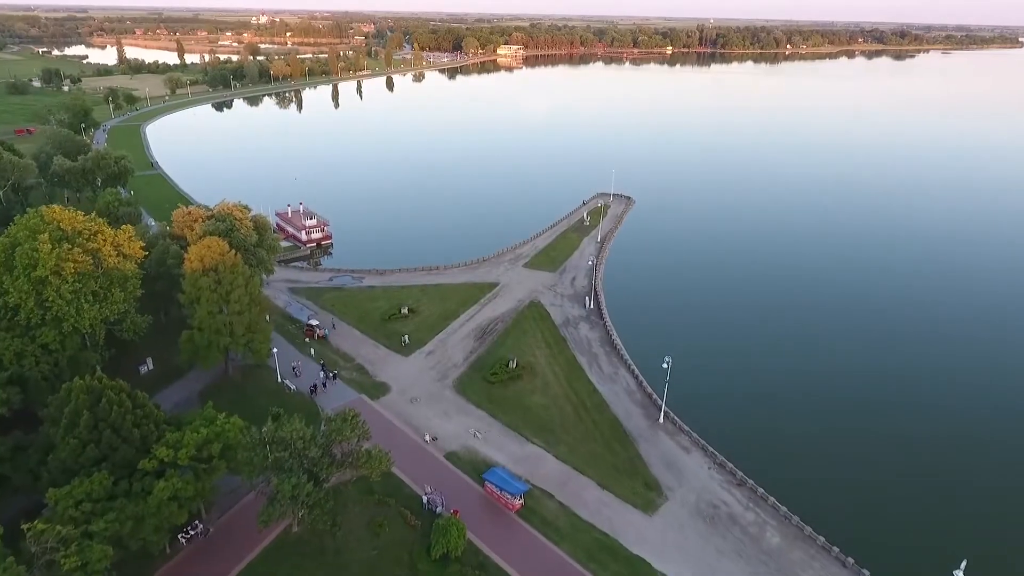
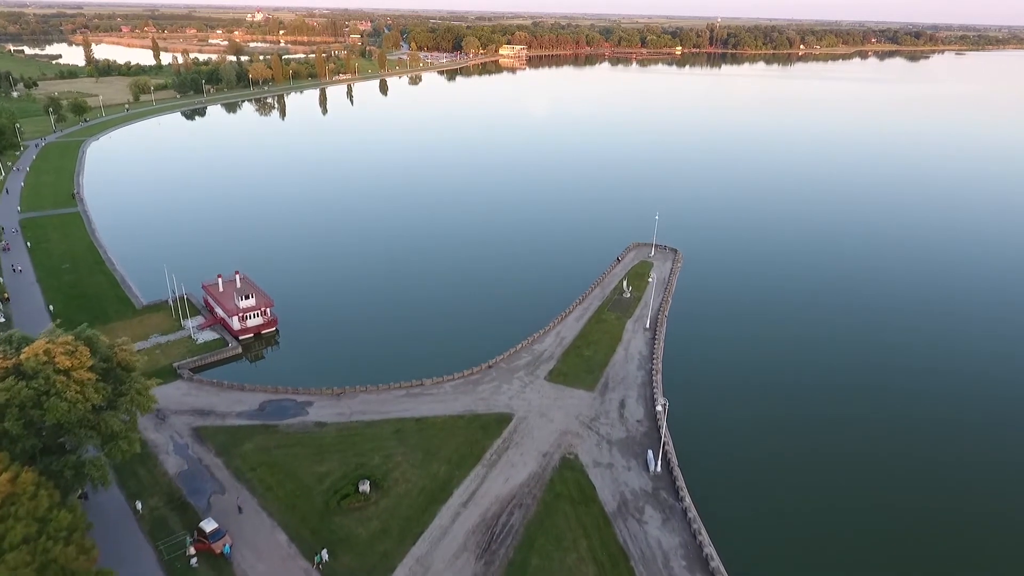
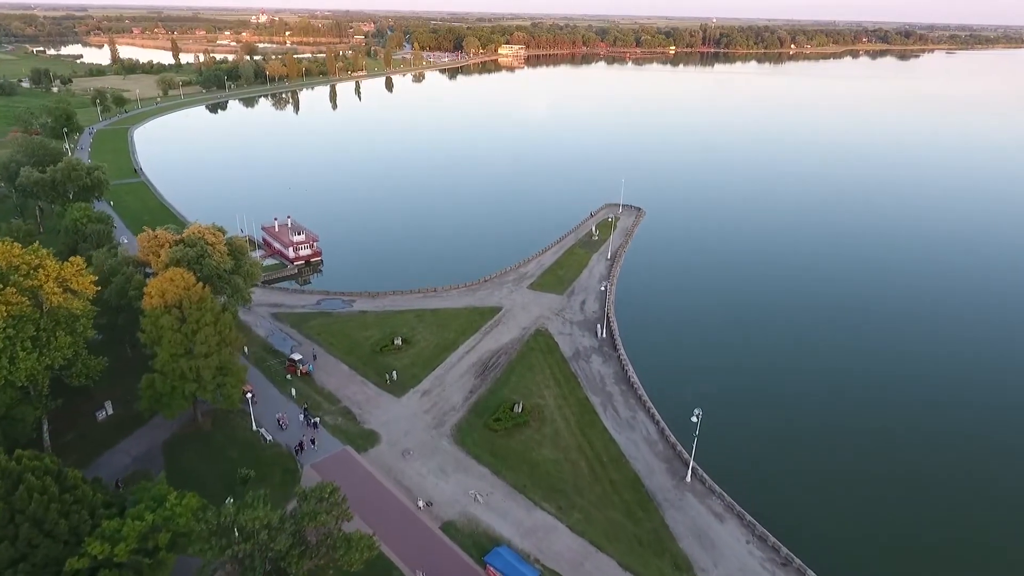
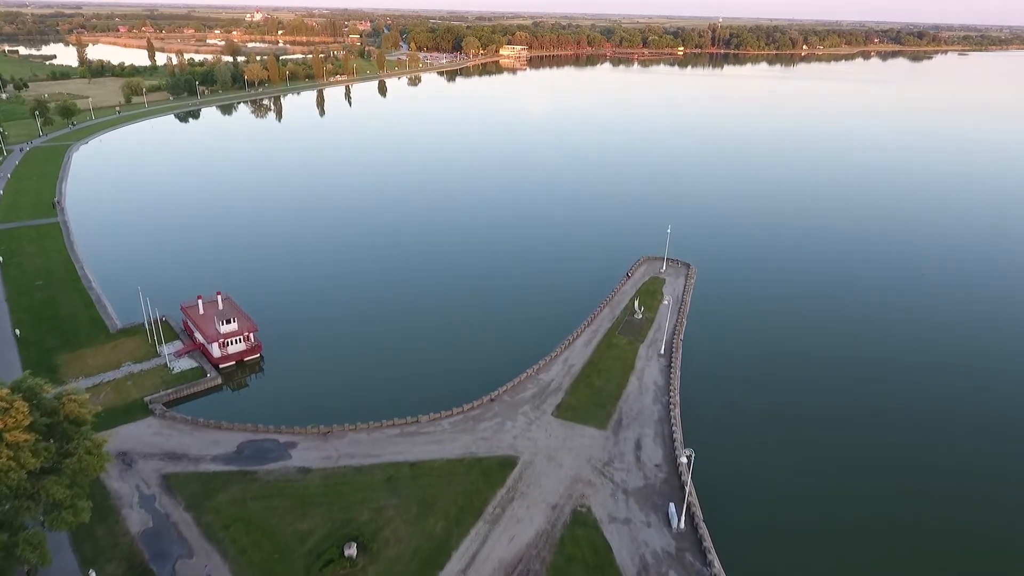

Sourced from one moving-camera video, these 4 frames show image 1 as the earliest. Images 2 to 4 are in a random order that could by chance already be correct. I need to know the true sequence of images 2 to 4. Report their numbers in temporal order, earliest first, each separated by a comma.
3, 2, 4
